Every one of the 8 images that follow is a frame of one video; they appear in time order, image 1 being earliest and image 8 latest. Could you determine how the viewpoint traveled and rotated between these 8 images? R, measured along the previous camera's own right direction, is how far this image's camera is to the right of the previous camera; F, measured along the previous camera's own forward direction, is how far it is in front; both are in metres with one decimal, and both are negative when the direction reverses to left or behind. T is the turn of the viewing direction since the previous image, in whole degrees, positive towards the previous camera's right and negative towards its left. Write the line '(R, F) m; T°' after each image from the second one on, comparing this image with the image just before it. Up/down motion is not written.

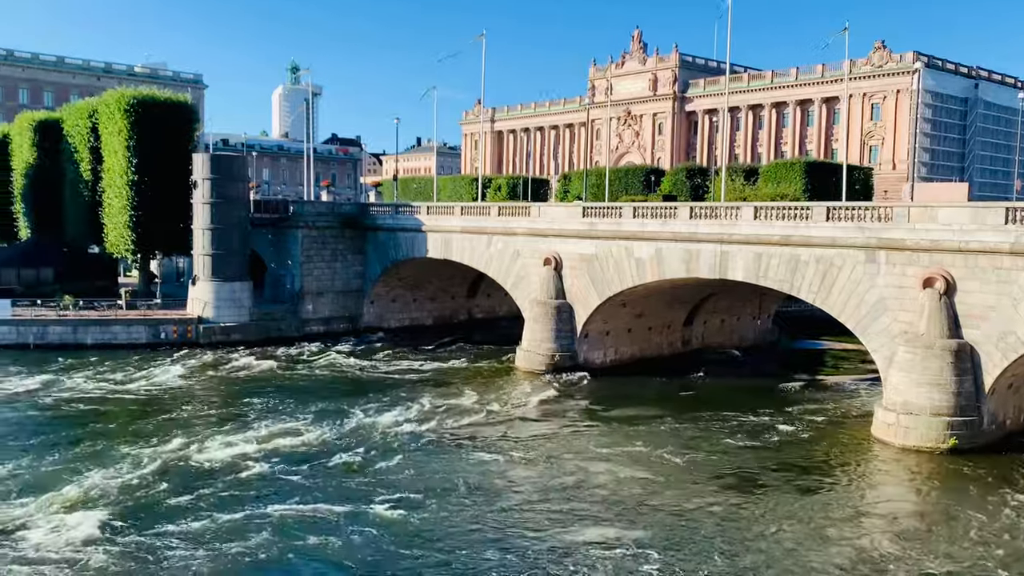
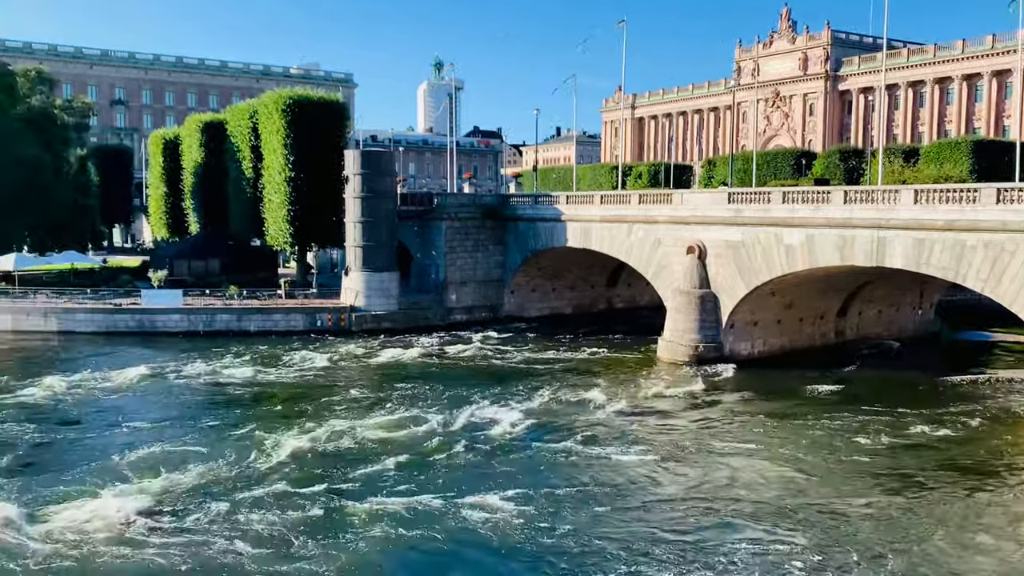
(+0.3, +0.1) m; -9°
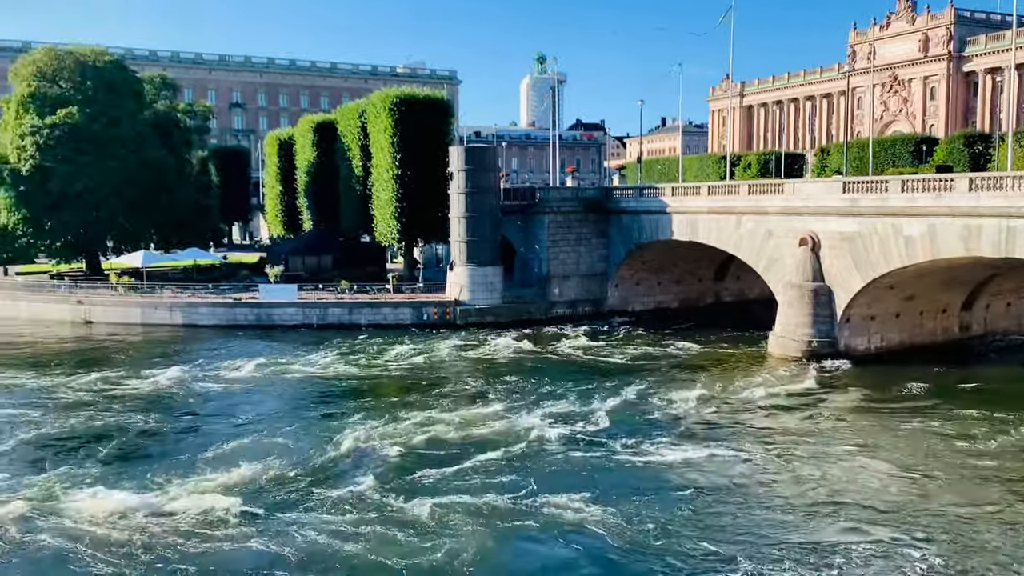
(+0.3, 0.0) m; -7°
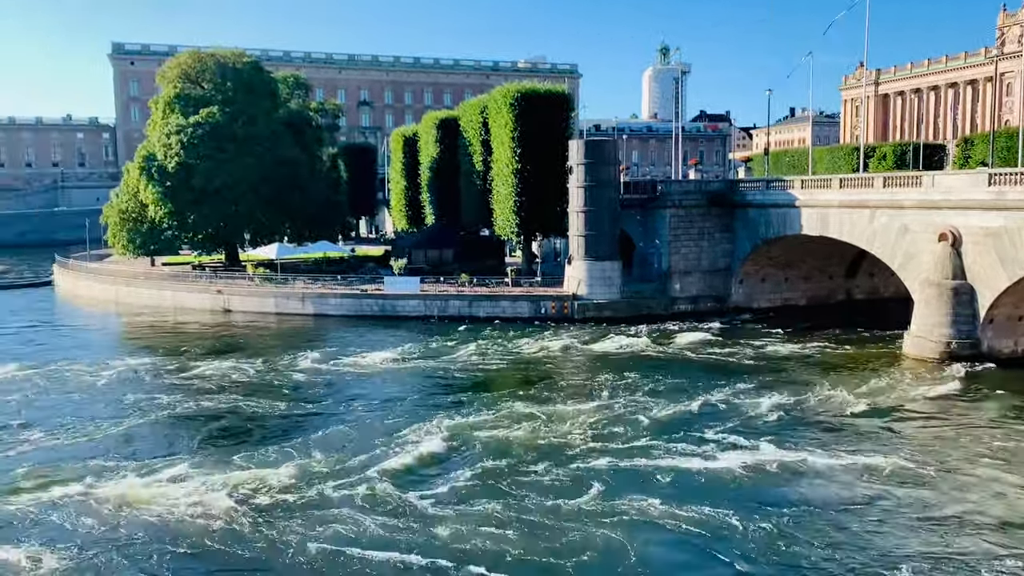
(+0.1, +0.1) m; -8°
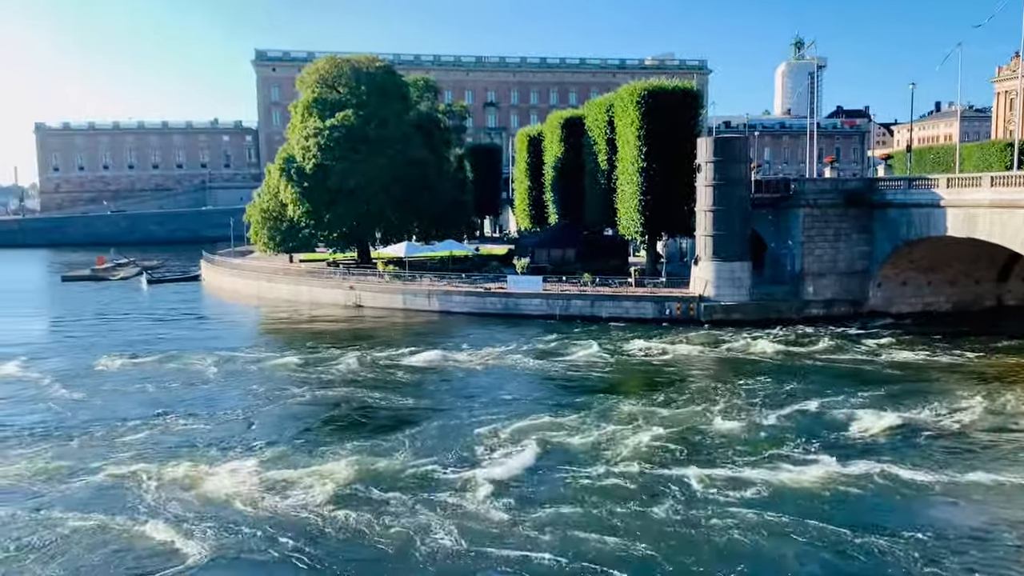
(0.0, +0.3) m; -8°
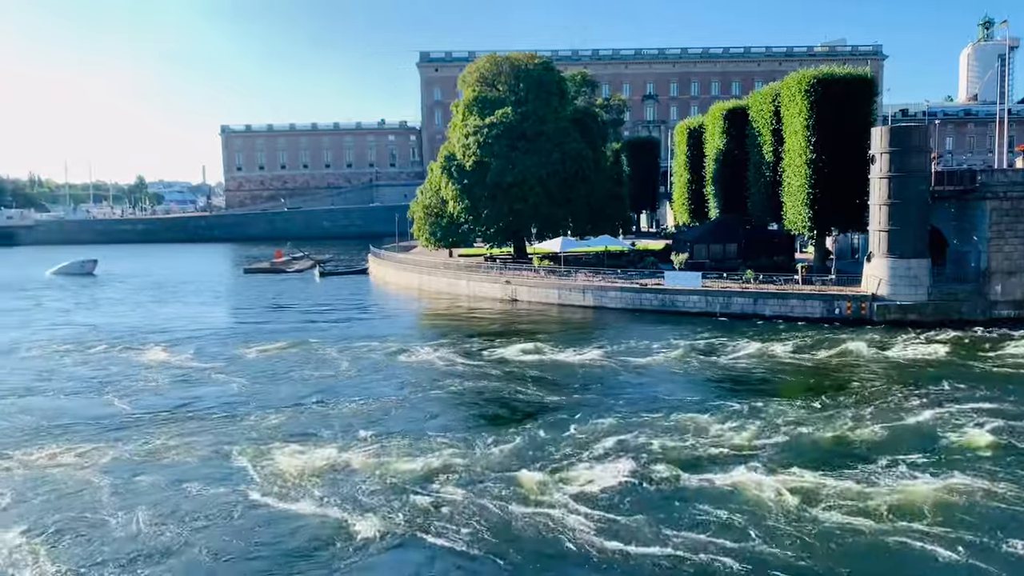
(0.0, +0.4) m; -10°
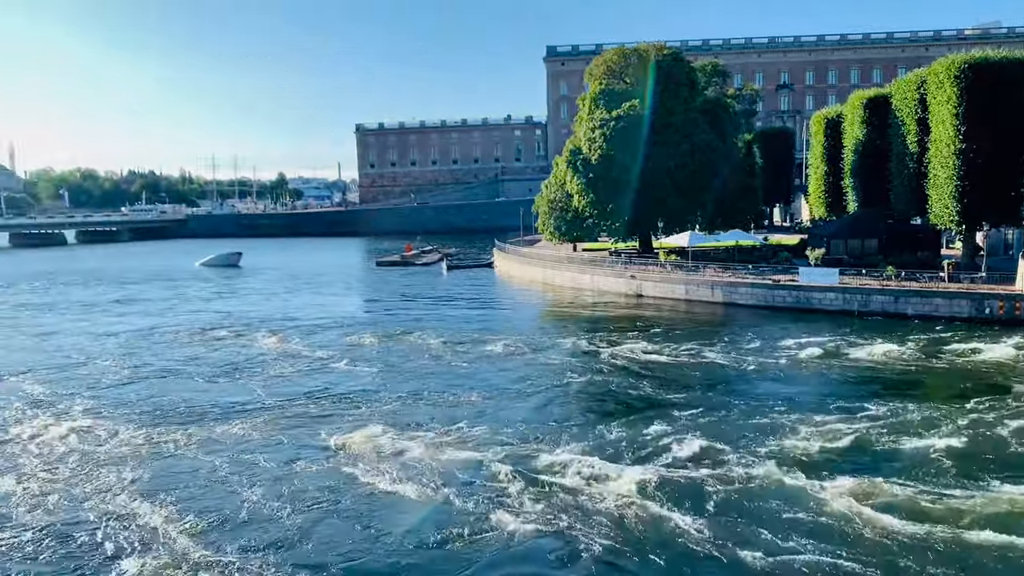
(0.0, +0.3) m; -8°
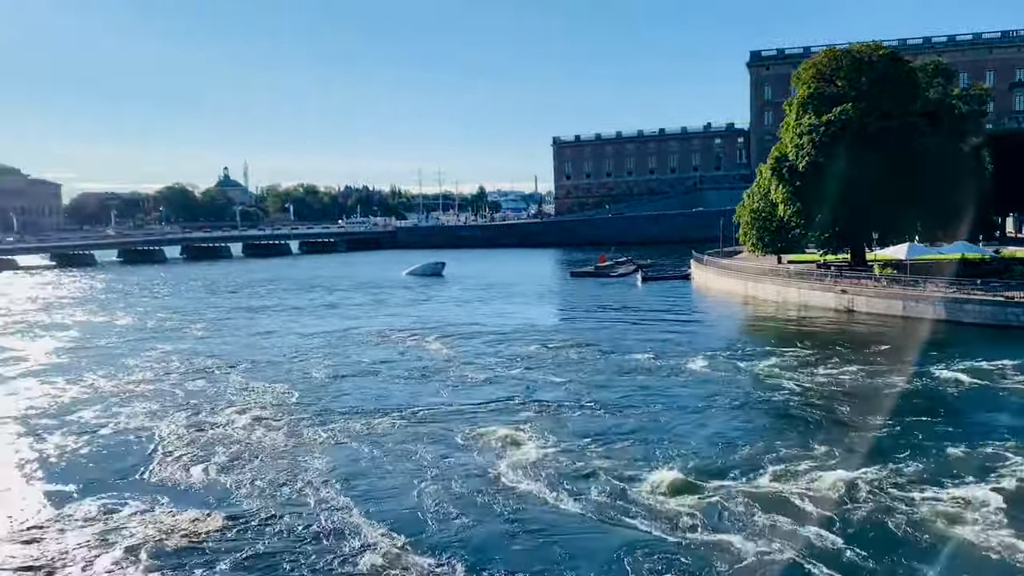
(0.0, +0.5) m; -12°
